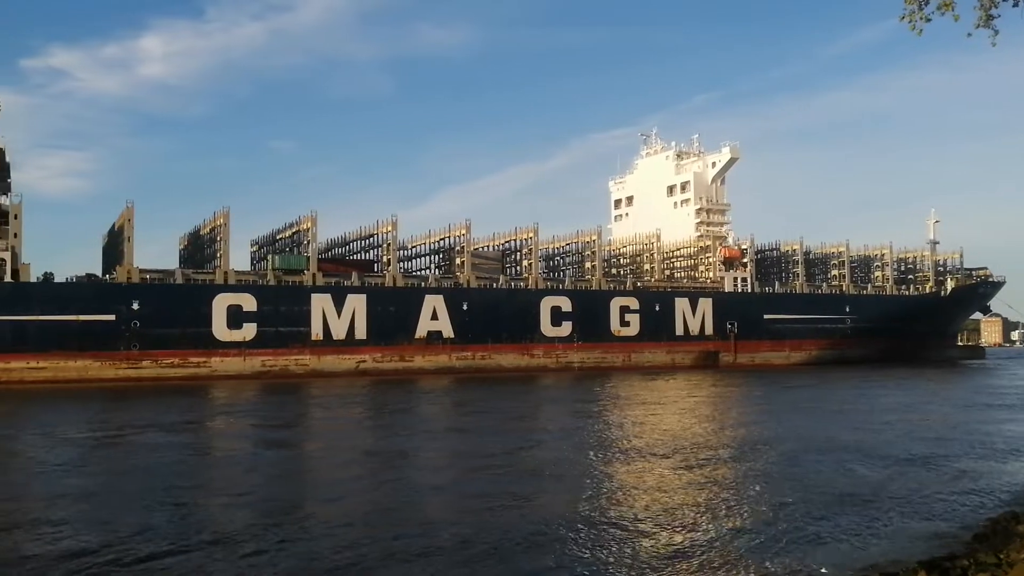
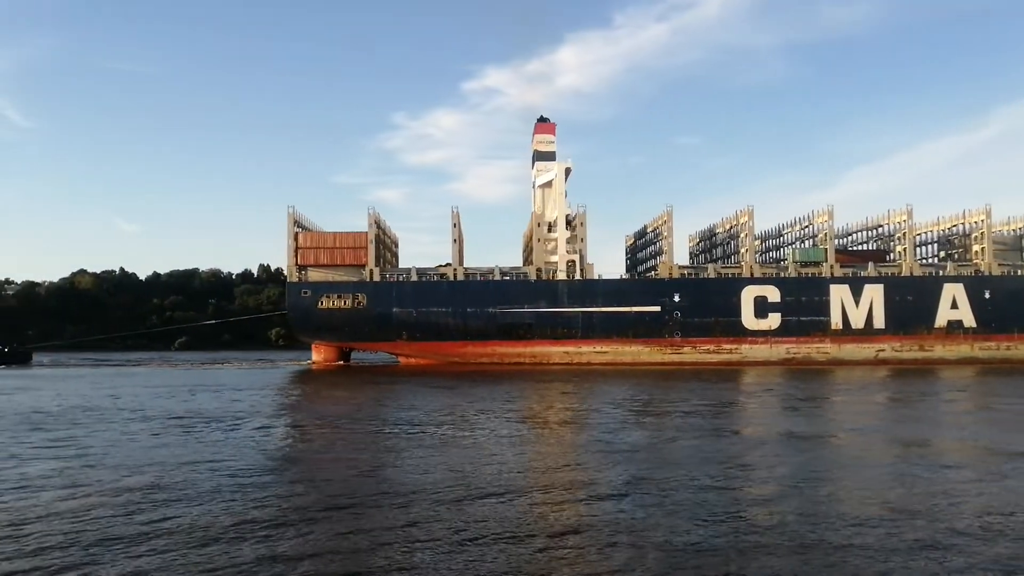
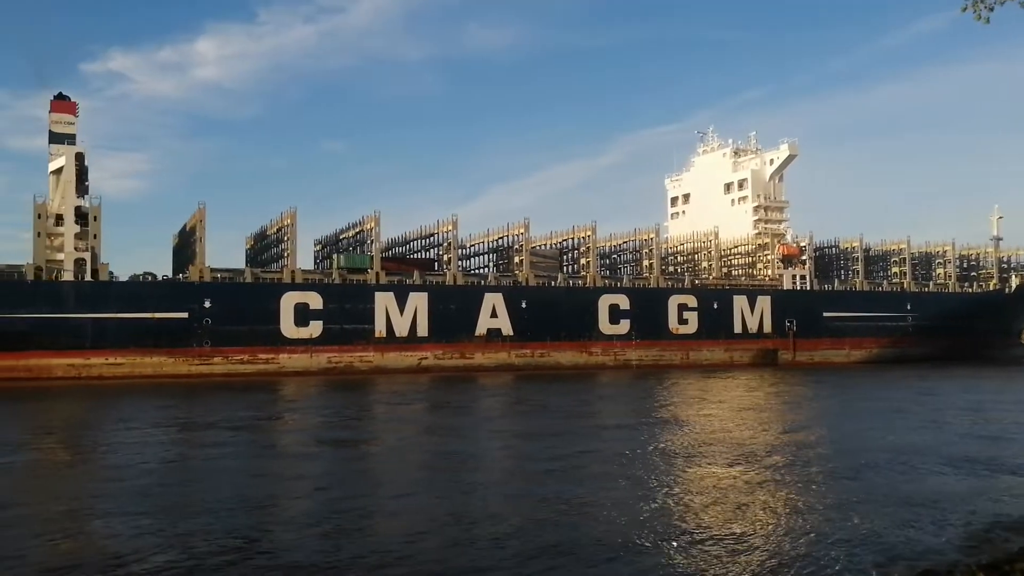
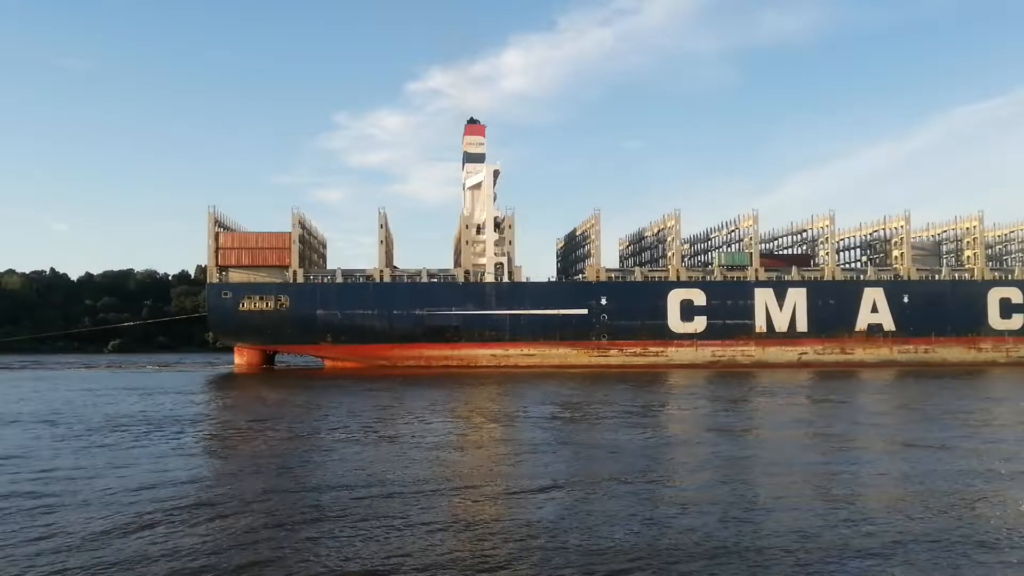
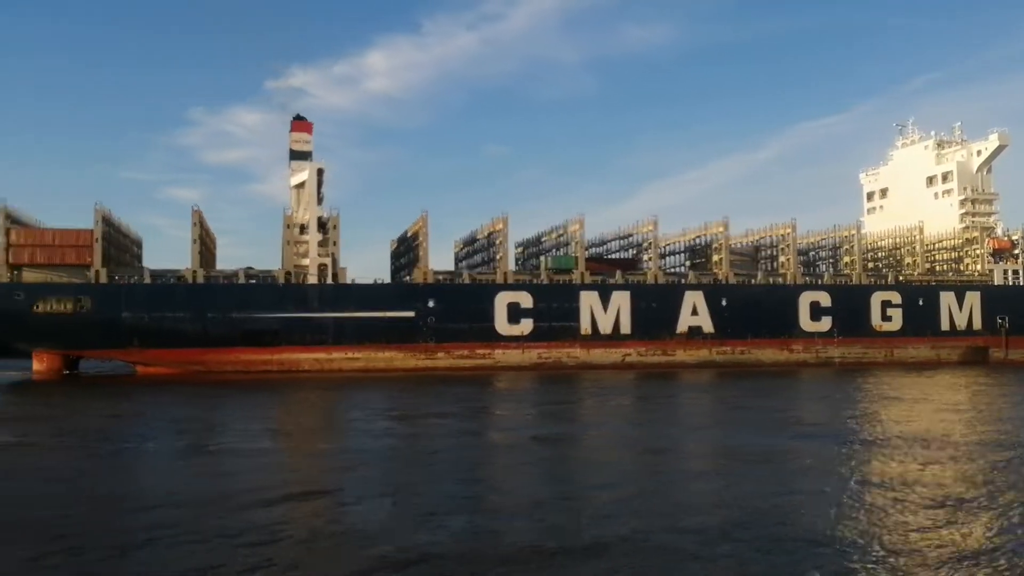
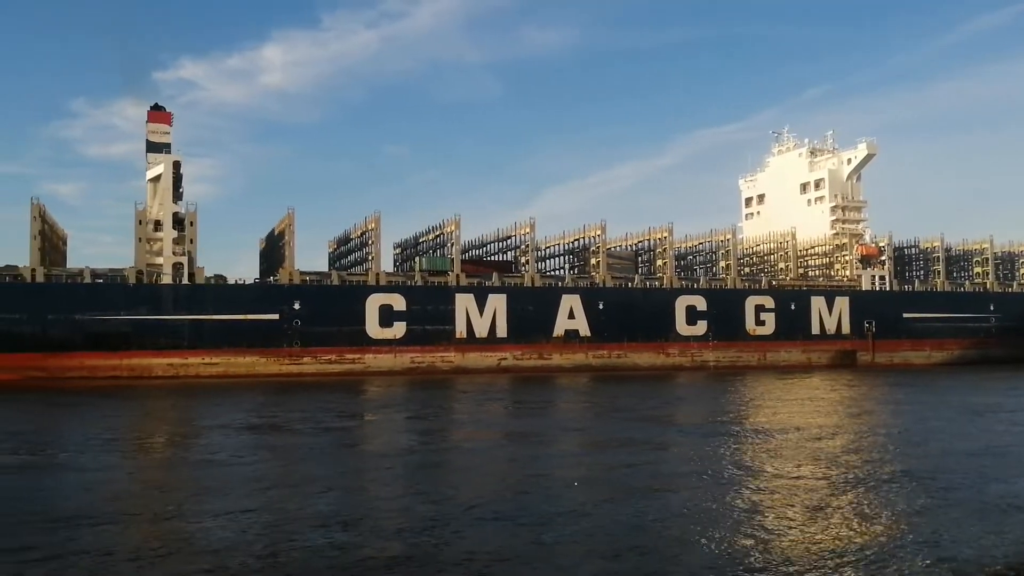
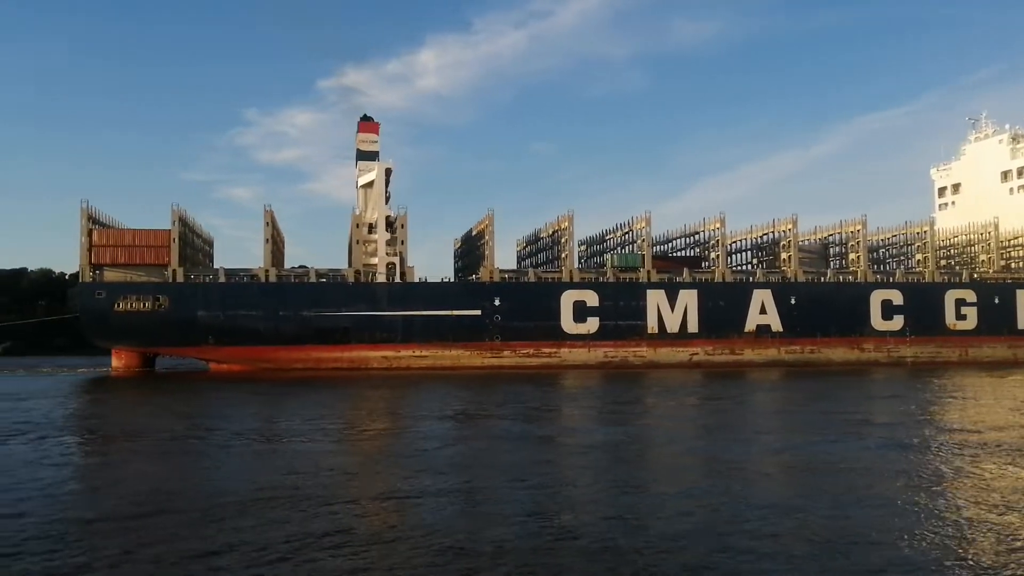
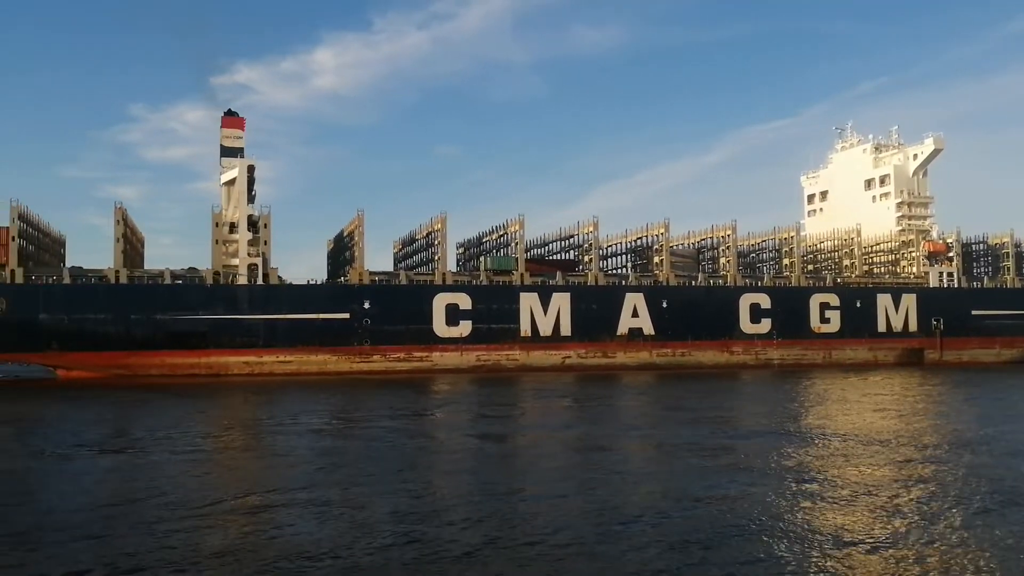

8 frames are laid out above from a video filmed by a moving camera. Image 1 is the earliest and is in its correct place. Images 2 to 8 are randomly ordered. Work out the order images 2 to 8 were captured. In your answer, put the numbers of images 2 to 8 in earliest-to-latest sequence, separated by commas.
3, 6, 8, 5, 7, 4, 2
